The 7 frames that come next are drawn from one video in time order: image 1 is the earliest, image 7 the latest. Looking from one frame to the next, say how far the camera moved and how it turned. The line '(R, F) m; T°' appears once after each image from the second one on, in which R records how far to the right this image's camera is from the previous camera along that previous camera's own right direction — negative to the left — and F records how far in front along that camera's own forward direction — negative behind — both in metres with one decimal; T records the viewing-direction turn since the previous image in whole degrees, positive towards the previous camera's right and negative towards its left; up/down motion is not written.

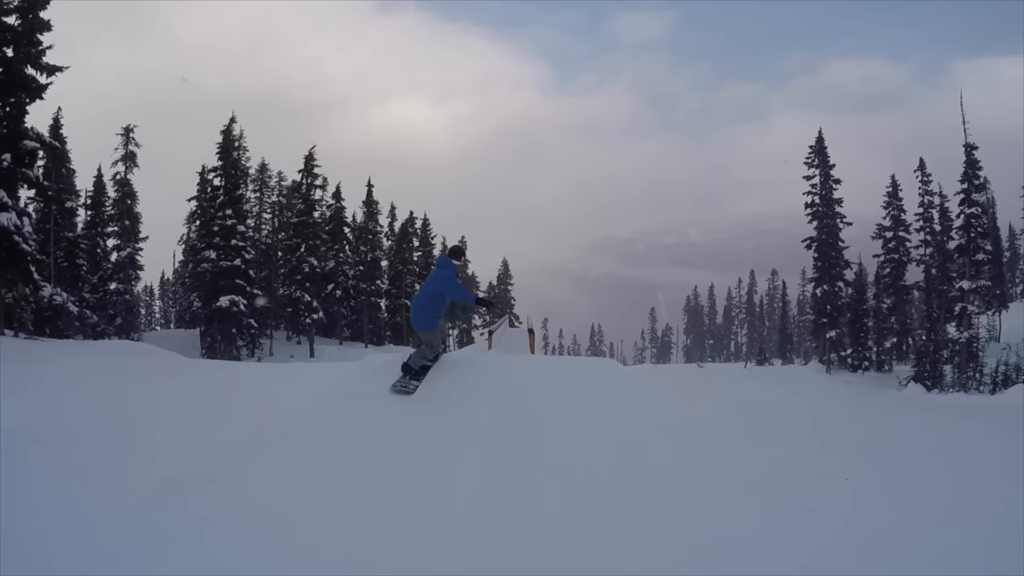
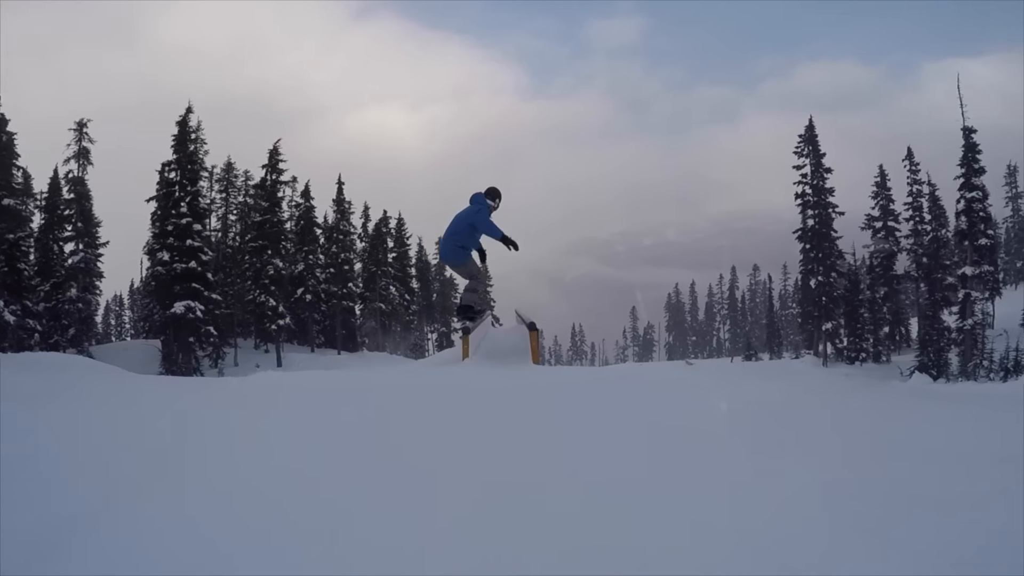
(-0.1, +0.9) m; +2°
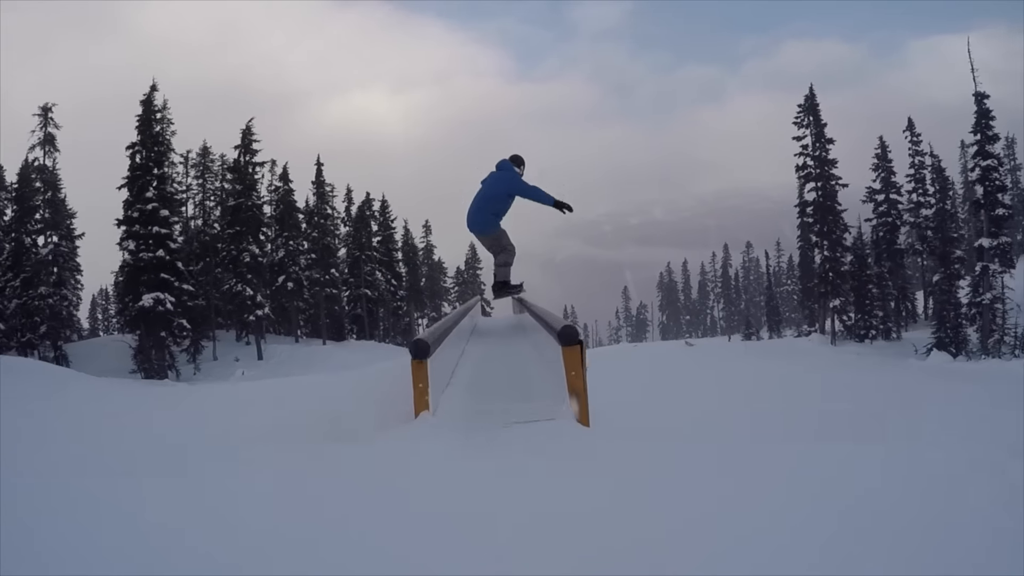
(-0.1, +0.8) m; +1°
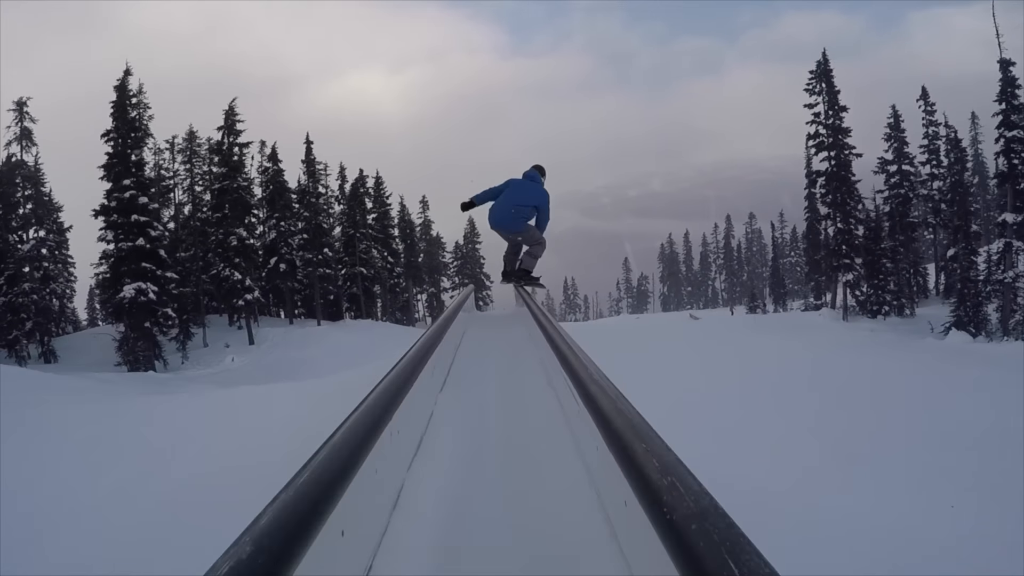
(0.0, +0.5) m; 0°
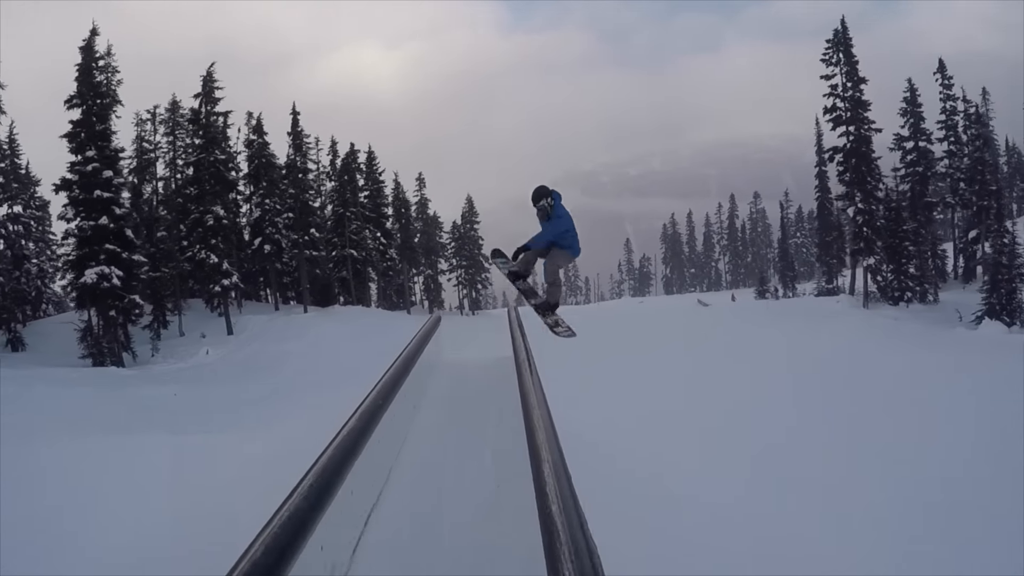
(+0.1, +0.8) m; 0°
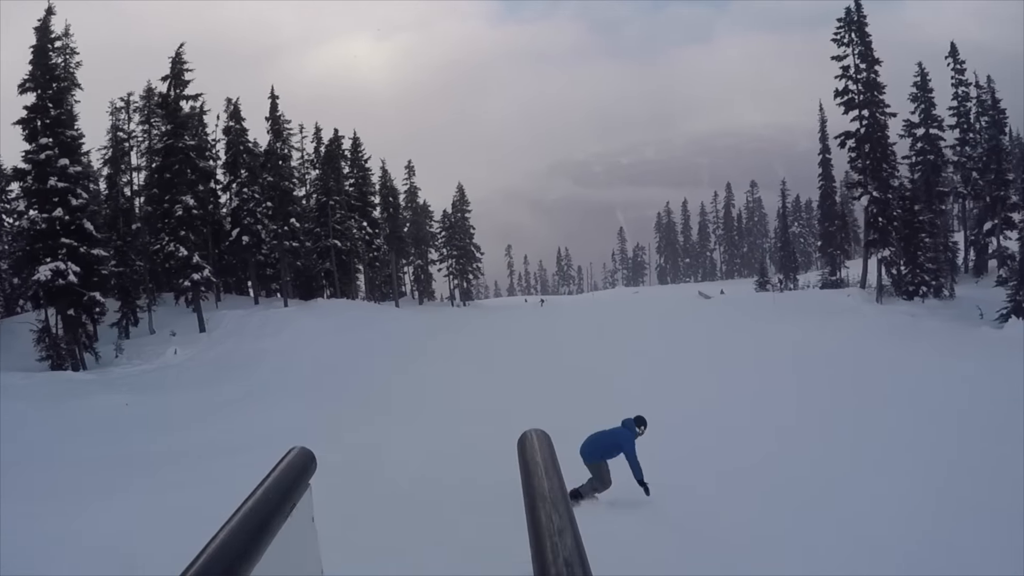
(0.0, +0.7) m; +1°
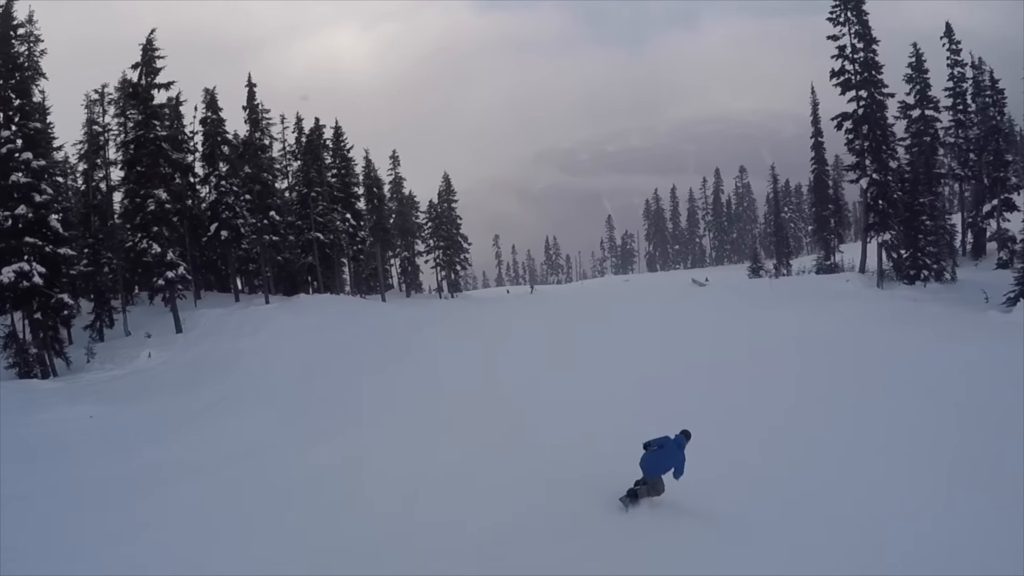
(-0.1, +0.4) m; +1°
